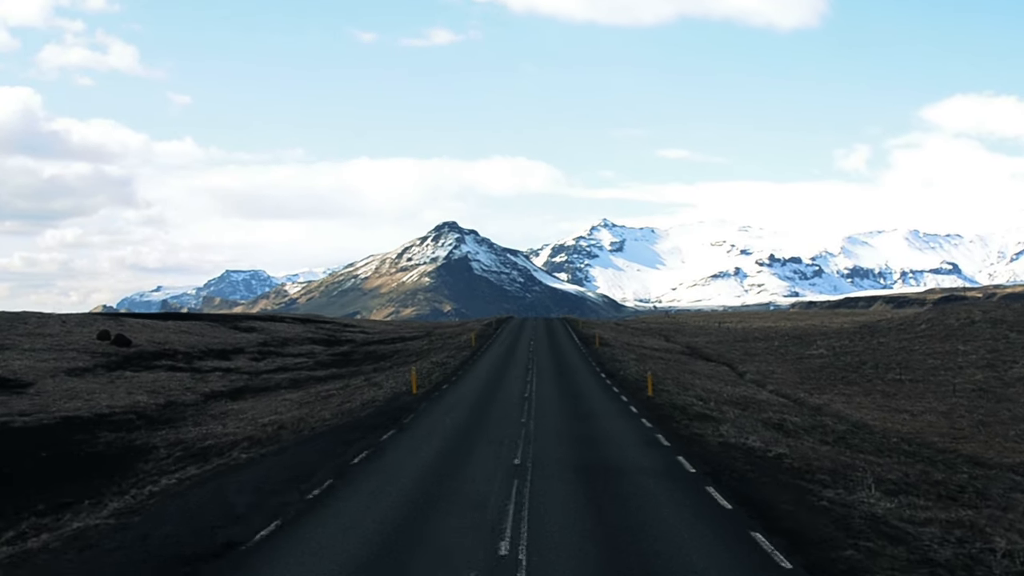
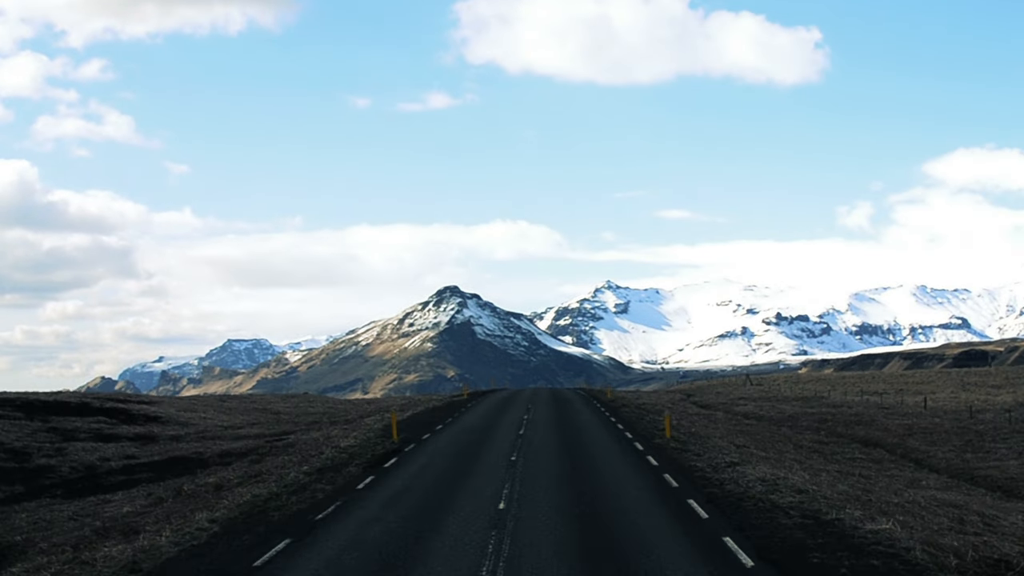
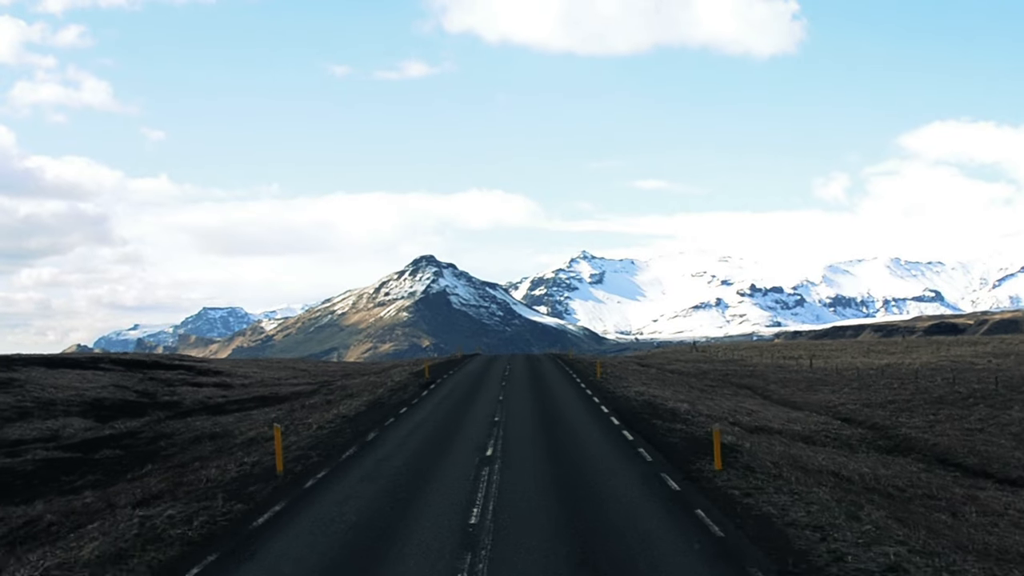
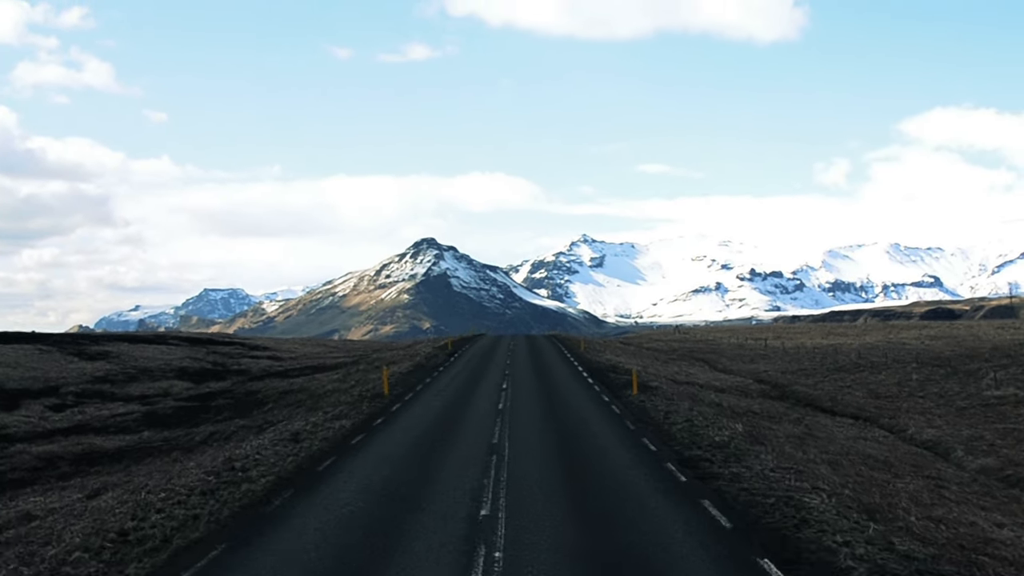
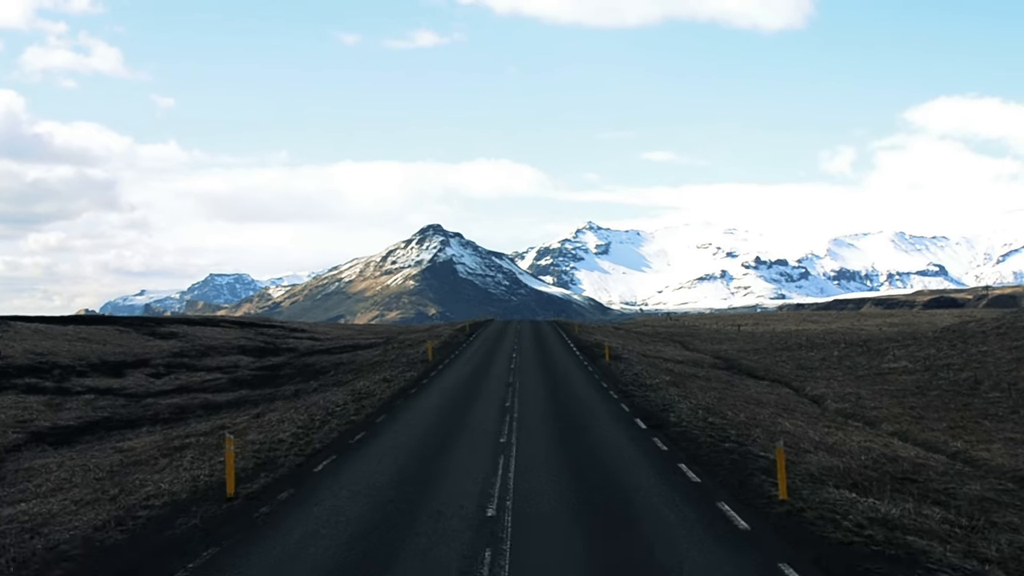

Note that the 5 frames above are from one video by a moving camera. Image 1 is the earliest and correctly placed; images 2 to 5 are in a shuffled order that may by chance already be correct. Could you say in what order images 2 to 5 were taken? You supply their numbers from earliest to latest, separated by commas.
5, 4, 3, 2
